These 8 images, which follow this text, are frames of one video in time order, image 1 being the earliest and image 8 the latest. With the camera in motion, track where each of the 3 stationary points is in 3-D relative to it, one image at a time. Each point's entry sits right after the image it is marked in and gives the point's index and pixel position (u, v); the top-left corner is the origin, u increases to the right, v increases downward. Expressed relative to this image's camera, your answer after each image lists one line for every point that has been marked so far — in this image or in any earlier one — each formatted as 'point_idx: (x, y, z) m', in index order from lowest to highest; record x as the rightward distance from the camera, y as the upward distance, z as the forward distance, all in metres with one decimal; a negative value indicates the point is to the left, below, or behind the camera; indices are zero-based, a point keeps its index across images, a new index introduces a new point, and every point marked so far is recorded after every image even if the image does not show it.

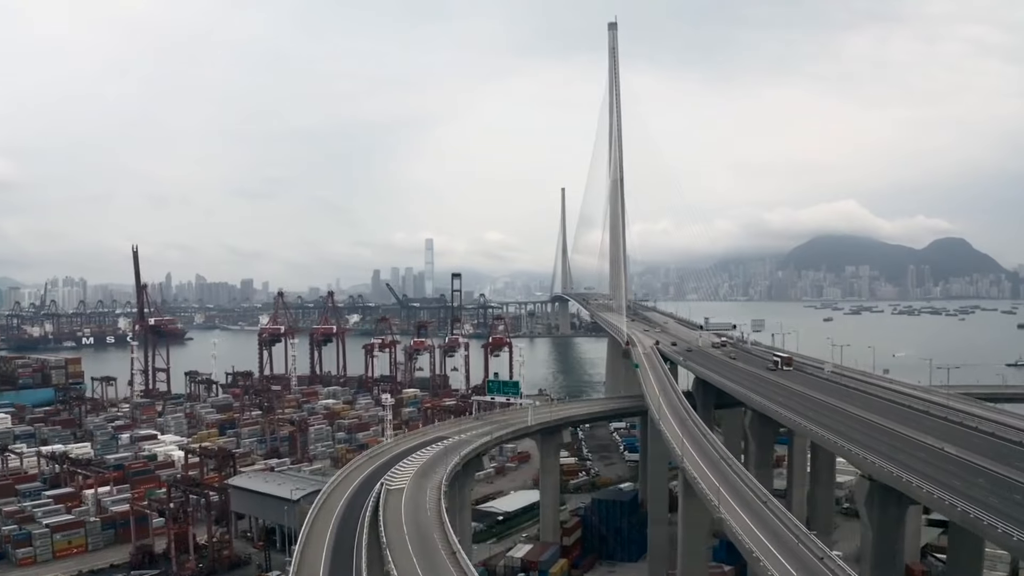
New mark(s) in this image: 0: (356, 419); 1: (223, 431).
0: (-4.4, -3.7, +19.3) m
1: (-8.2, -4.1, +19.4) m
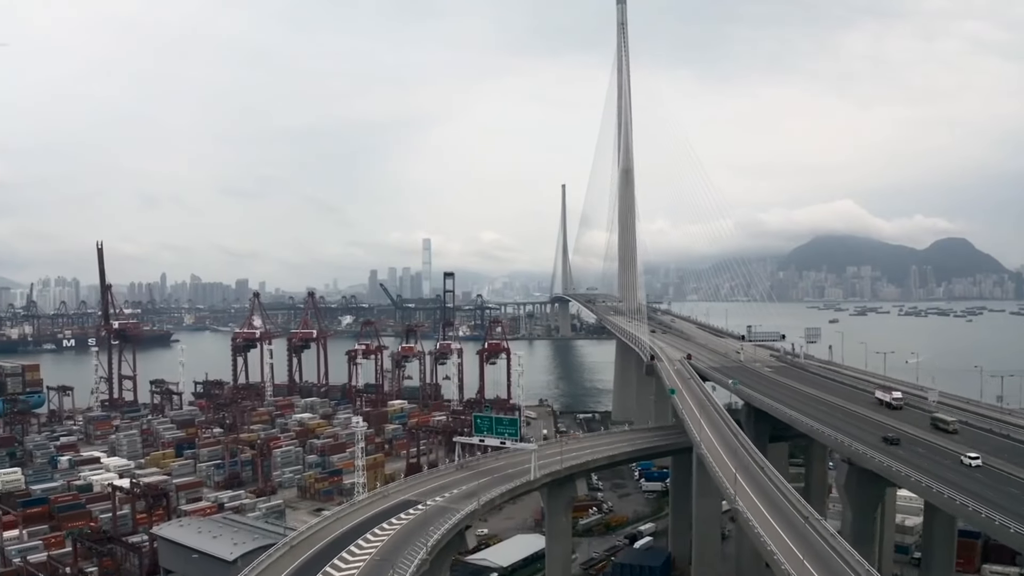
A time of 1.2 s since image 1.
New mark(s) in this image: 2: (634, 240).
0: (-4.5, -3.7, +16.9) m
1: (-8.3, -4.1, +17.1) m
2: (+3.6, +1.4, +20.2) m
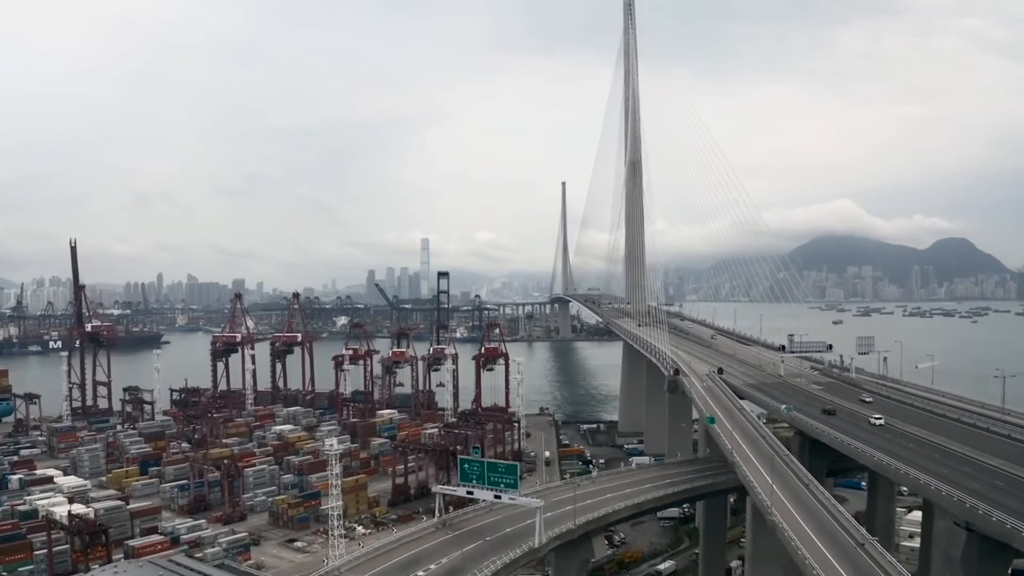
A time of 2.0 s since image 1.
0: (-4.5, -3.7, +15.4) m
1: (-8.3, -4.2, +15.5) m
2: (+3.6, +1.4, +18.6) m
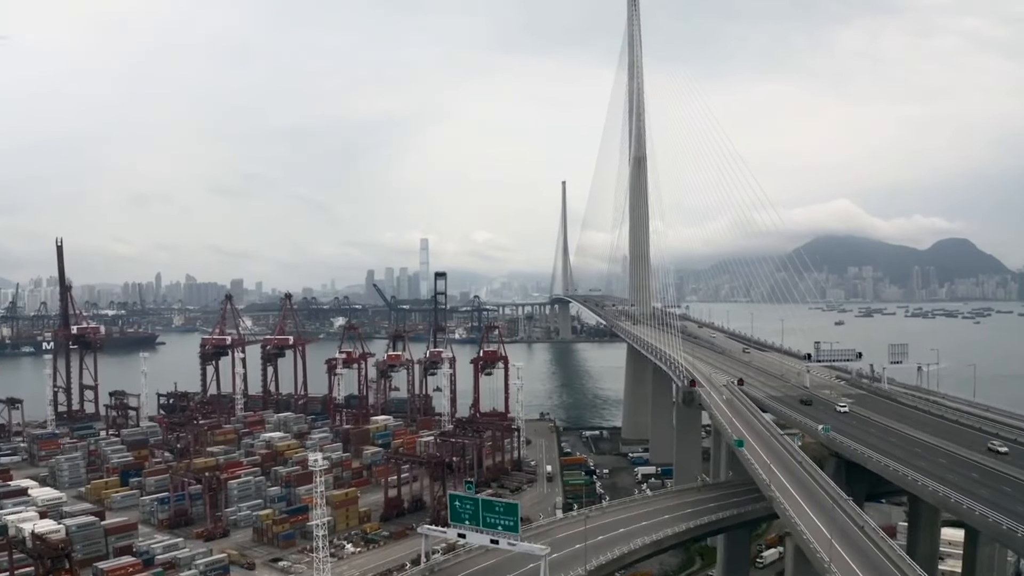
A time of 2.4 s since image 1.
0: (-4.5, -3.7, +14.6) m
1: (-8.3, -4.2, +14.8) m
2: (+3.6, +1.4, +17.9) m
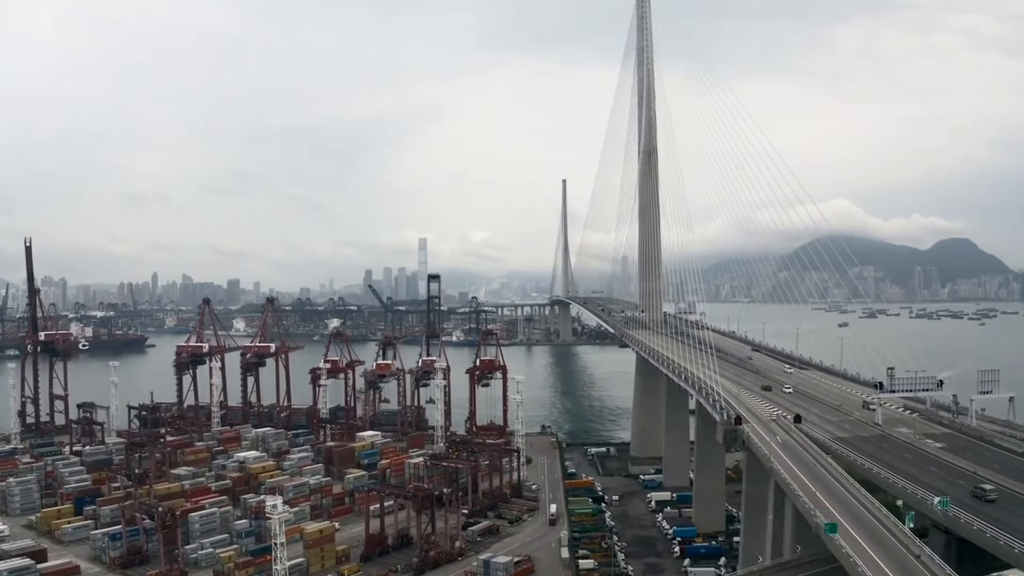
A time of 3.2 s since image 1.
0: (-4.5, -3.8, +13.1) m
1: (-8.4, -4.3, +13.3) m
2: (+3.5, +1.3, +16.4) m
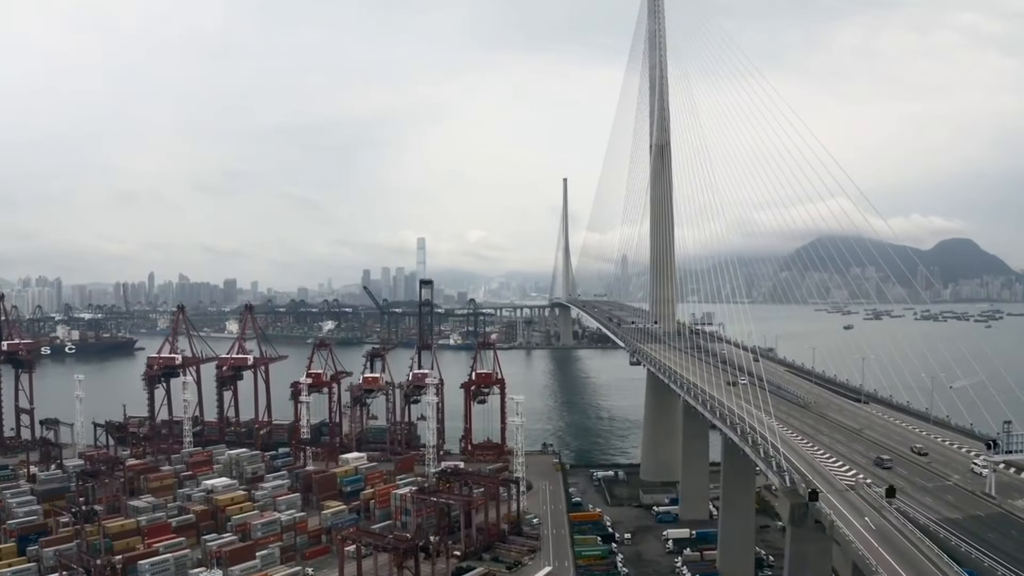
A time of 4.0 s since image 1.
0: (-4.6, -4.0, +11.6) m
1: (-8.4, -4.5, +11.7) m
2: (+3.5, +1.1, +14.9) m
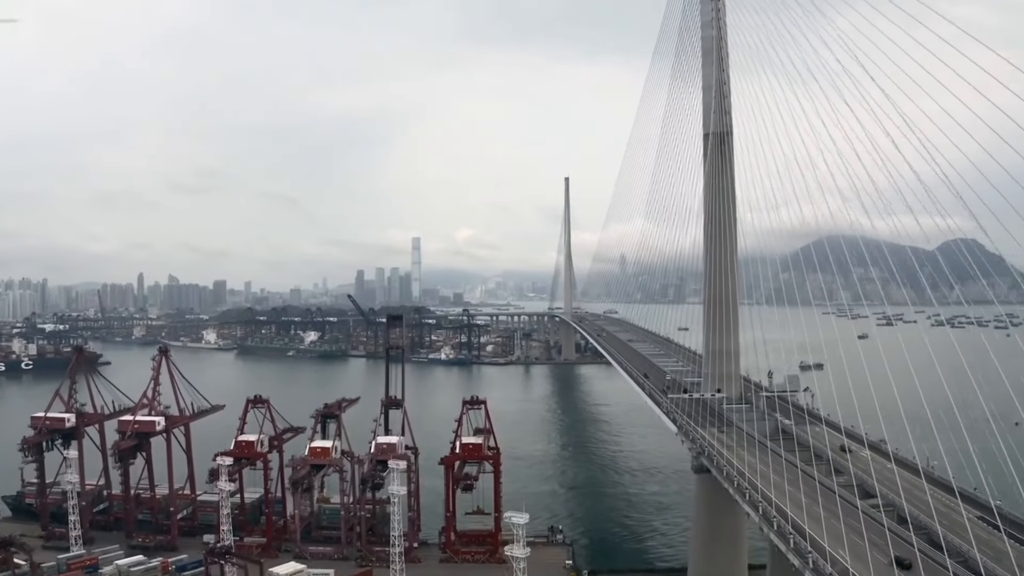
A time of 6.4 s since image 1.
0: (-4.6, -4.8, +7.2) m
1: (-8.4, -5.3, +7.3) m
2: (+3.5, +0.3, +10.5) m
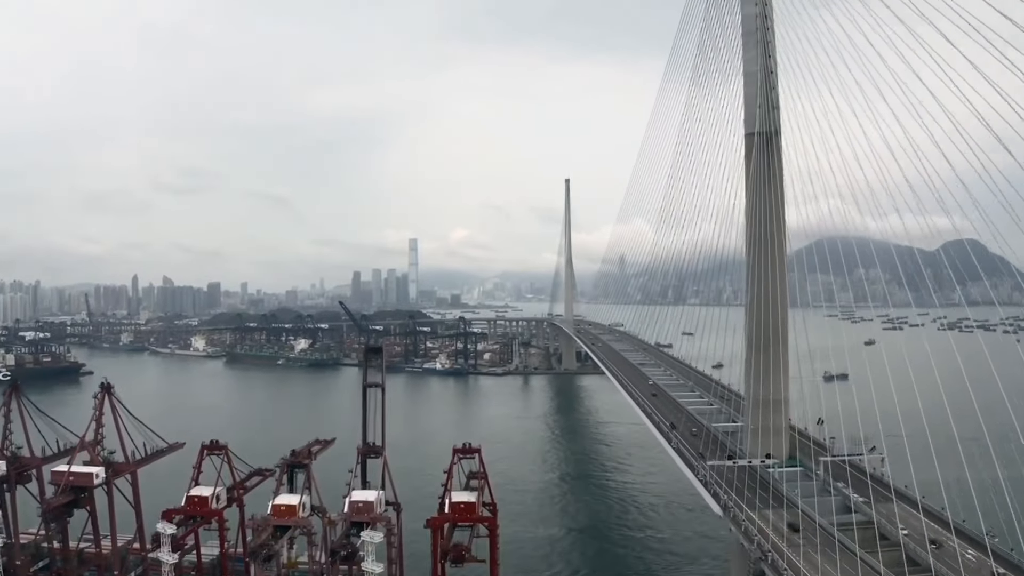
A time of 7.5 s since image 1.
0: (-4.6, -5.3, +5.2) m
1: (-8.4, -5.7, +5.3) m
2: (+3.4, -0.2, +8.6) m
